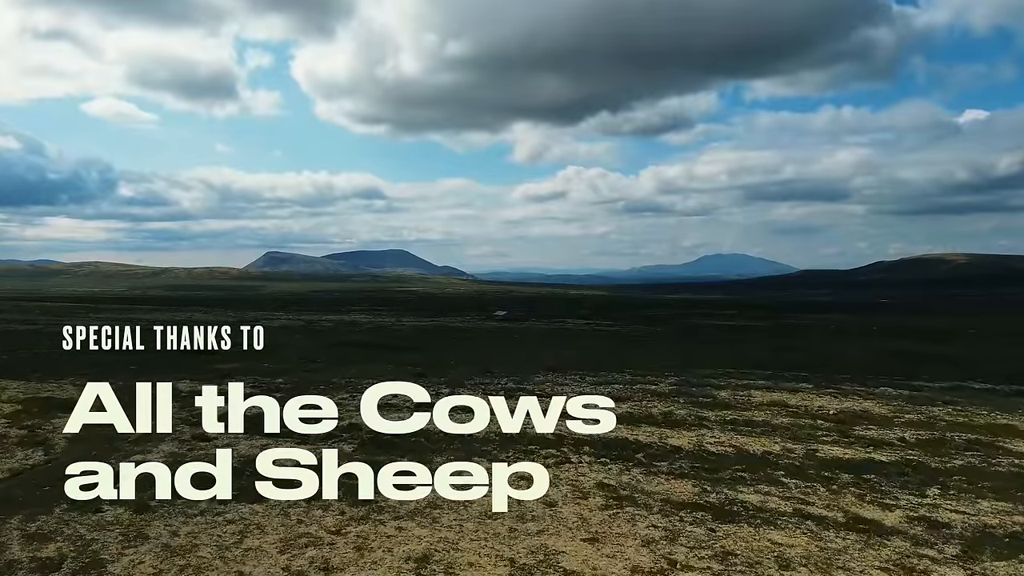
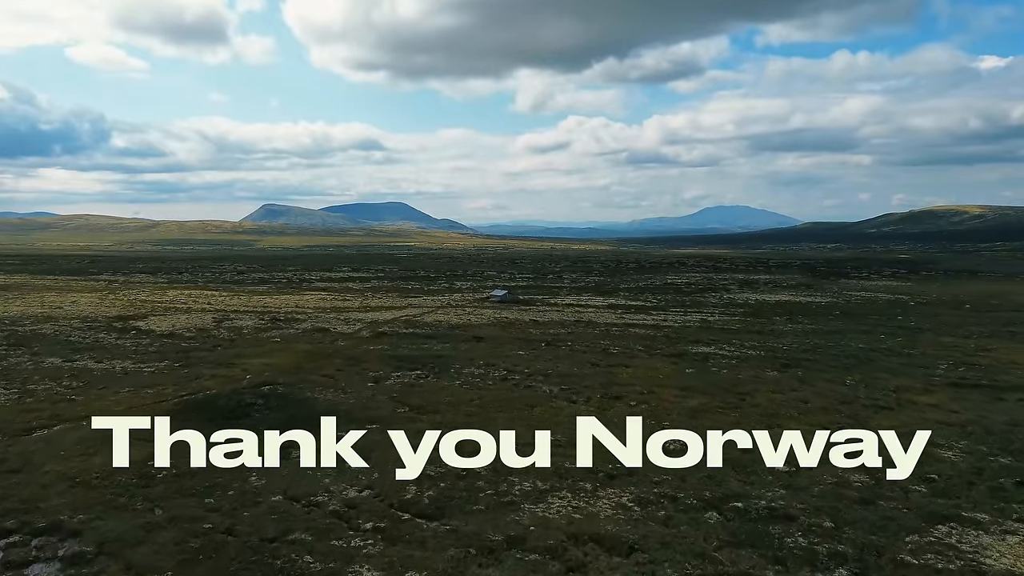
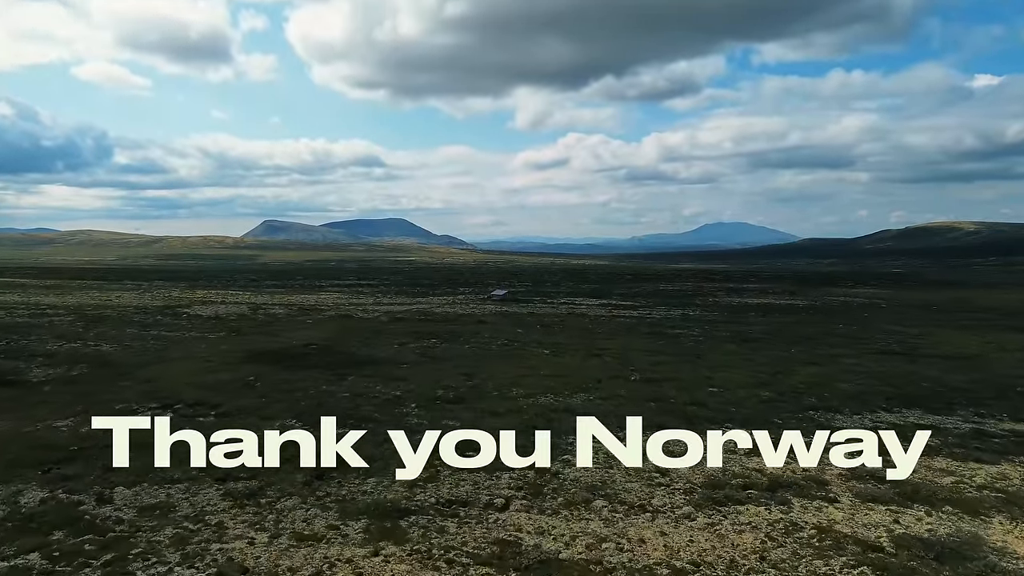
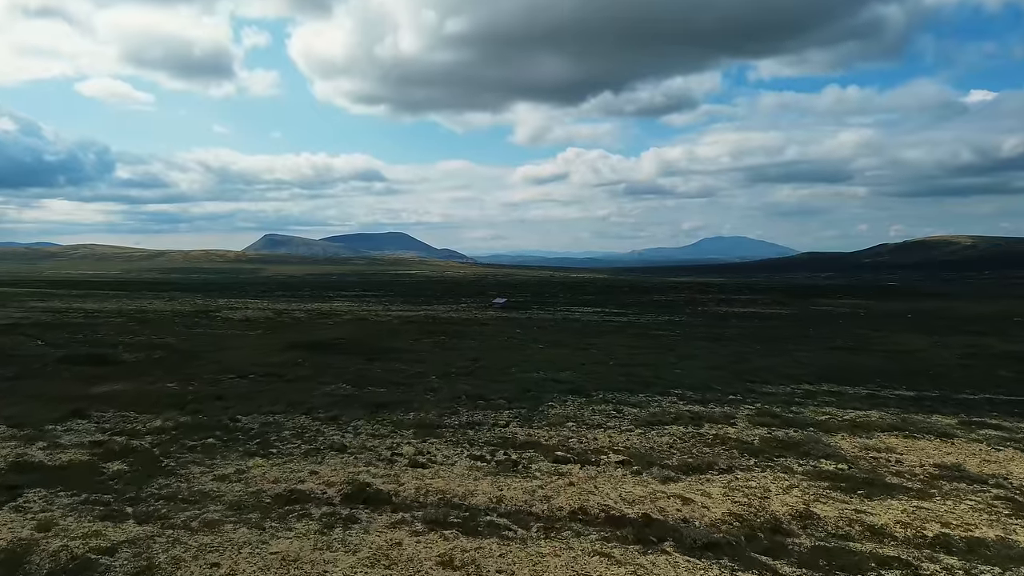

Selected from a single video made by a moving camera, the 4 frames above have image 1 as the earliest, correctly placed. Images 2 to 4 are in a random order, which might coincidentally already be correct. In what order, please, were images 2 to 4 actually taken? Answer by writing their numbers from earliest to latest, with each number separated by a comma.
4, 3, 2
